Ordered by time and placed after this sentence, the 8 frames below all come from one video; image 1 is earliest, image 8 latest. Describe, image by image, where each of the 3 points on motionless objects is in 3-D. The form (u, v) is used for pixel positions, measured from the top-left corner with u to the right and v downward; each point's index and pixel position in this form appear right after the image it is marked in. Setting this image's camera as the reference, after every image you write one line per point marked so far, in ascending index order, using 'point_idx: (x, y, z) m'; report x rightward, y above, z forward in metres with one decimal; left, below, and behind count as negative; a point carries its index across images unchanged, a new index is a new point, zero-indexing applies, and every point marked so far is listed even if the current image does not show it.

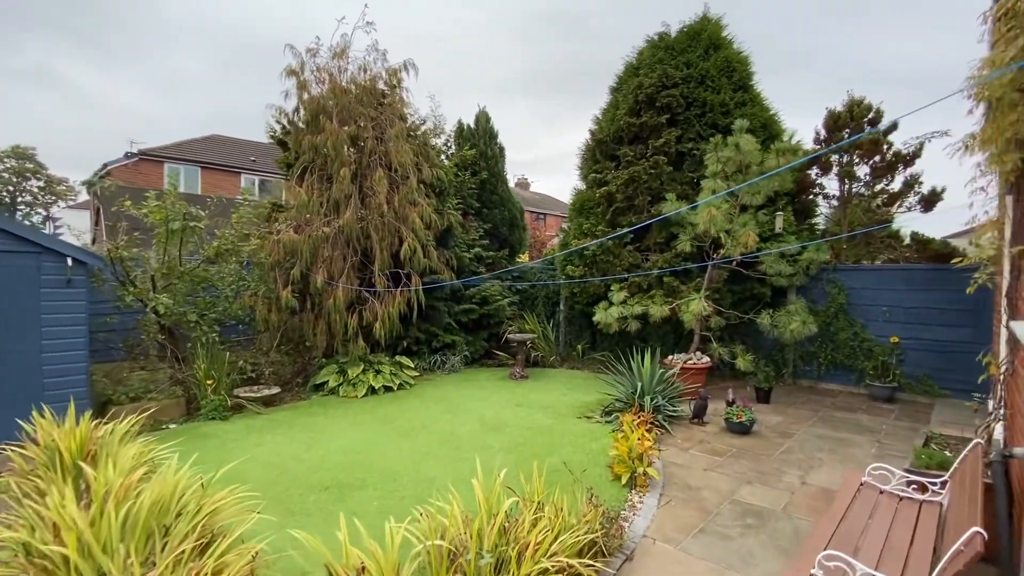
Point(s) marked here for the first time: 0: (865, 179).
0: (+4.9, +1.5, +6.7) m
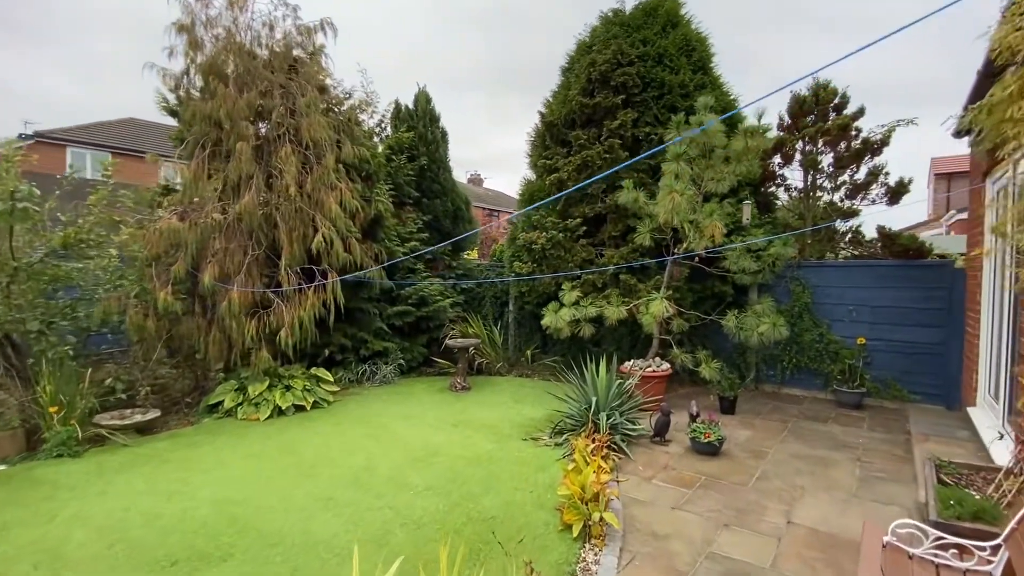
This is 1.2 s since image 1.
0: (+4.1, +1.5, +6.3) m
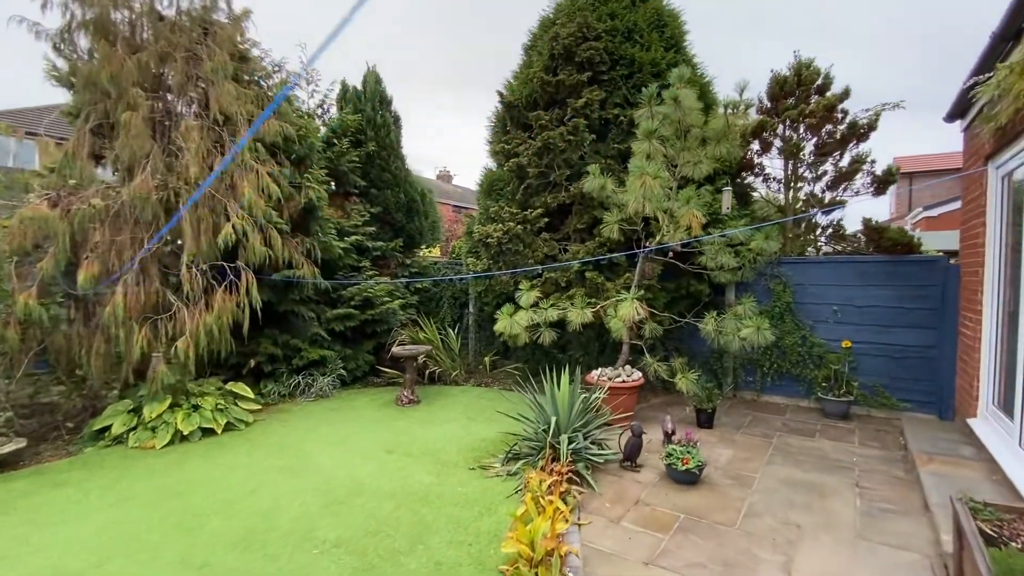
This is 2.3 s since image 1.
0: (+3.6, +1.5, +5.8) m
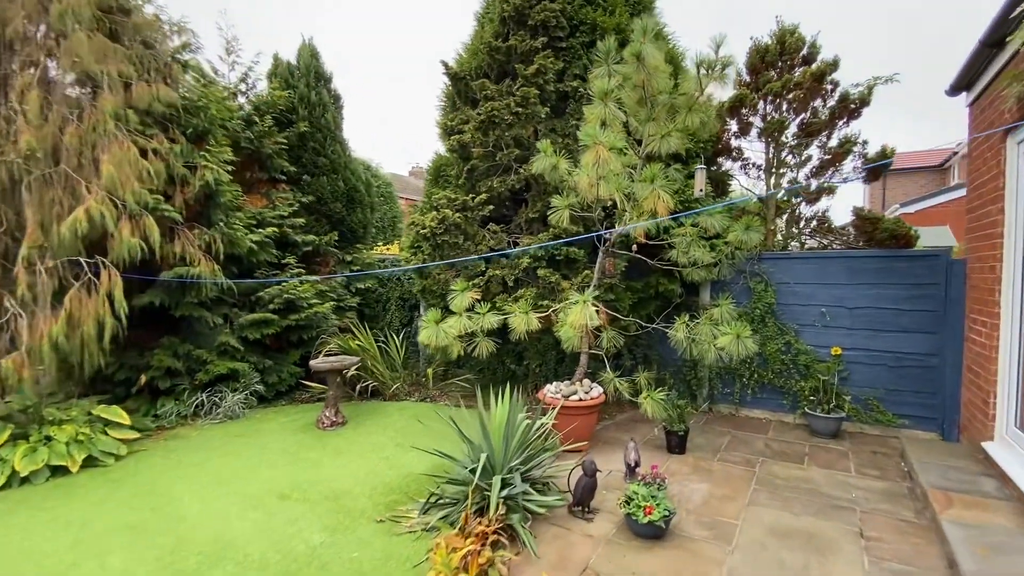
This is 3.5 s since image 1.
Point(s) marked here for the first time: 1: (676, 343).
0: (+3.0, +1.6, +5.1) m
1: (+1.3, -0.4, +3.8) m
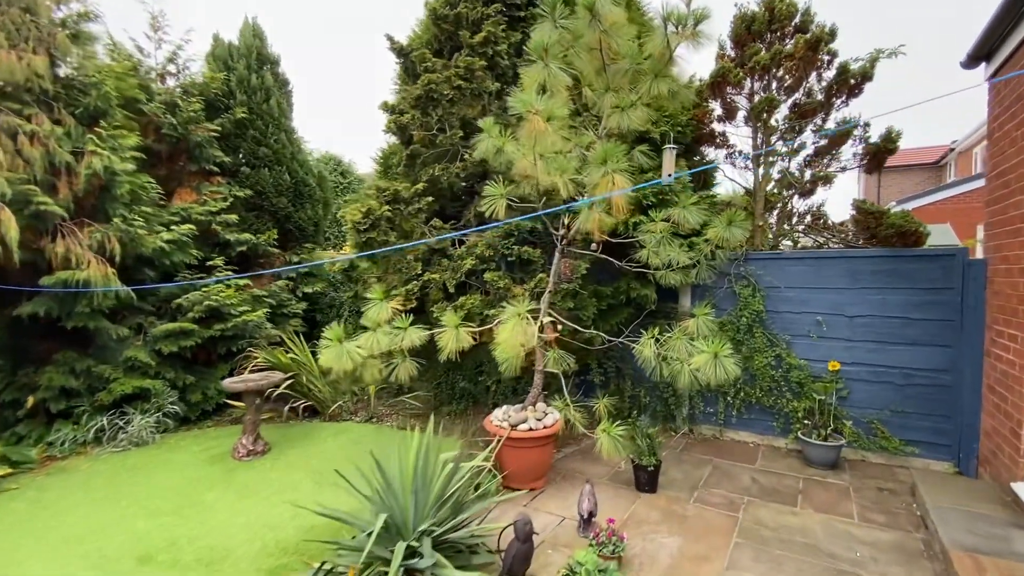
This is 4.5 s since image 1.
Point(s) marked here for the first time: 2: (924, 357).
0: (+2.5, +1.5, +4.5) m
1: (+0.9, -0.5, +3.2) m
2: (+3.1, -0.5, +3.7) m
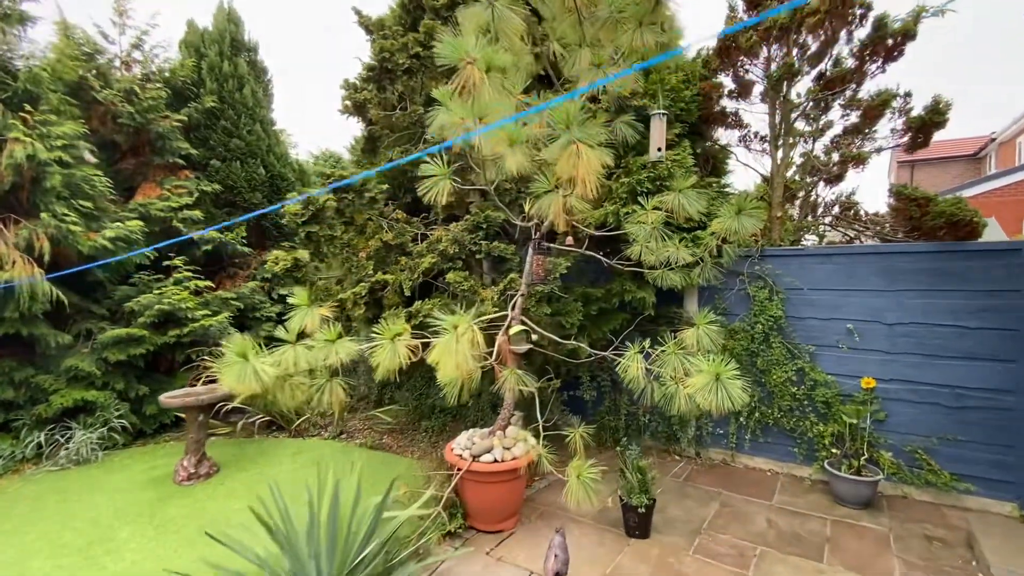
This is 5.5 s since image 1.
0: (+2.4, +1.5, +3.9) m
1: (+0.7, -0.5, +2.6) m
2: (+2.9, -0.5, +3.0) m
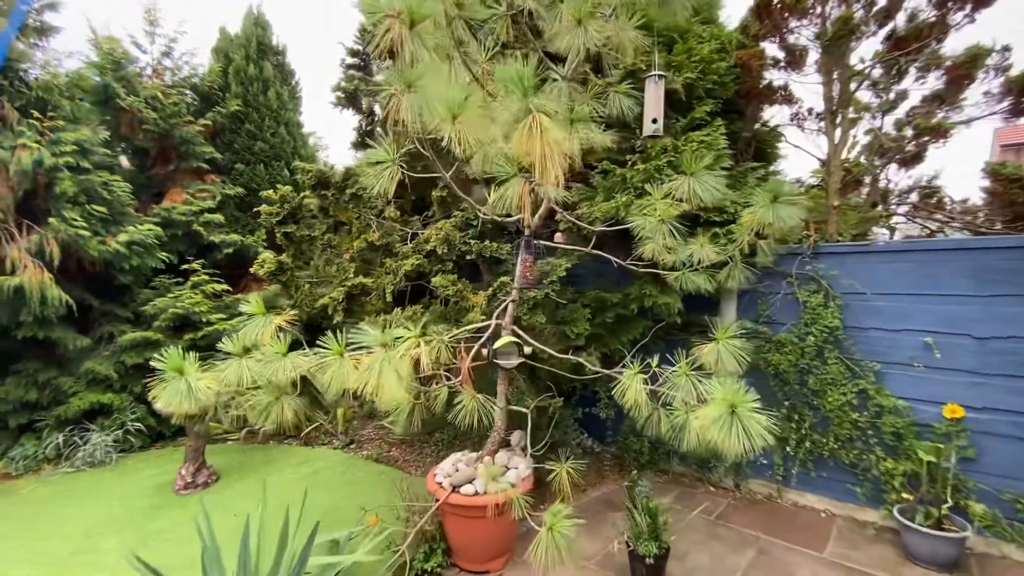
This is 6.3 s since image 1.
0: (+2.4, +1.5, +3.2) m
1: (+0.6, -0.5, +2.2) m
2: (+2.9, -0.6, +2.3) m
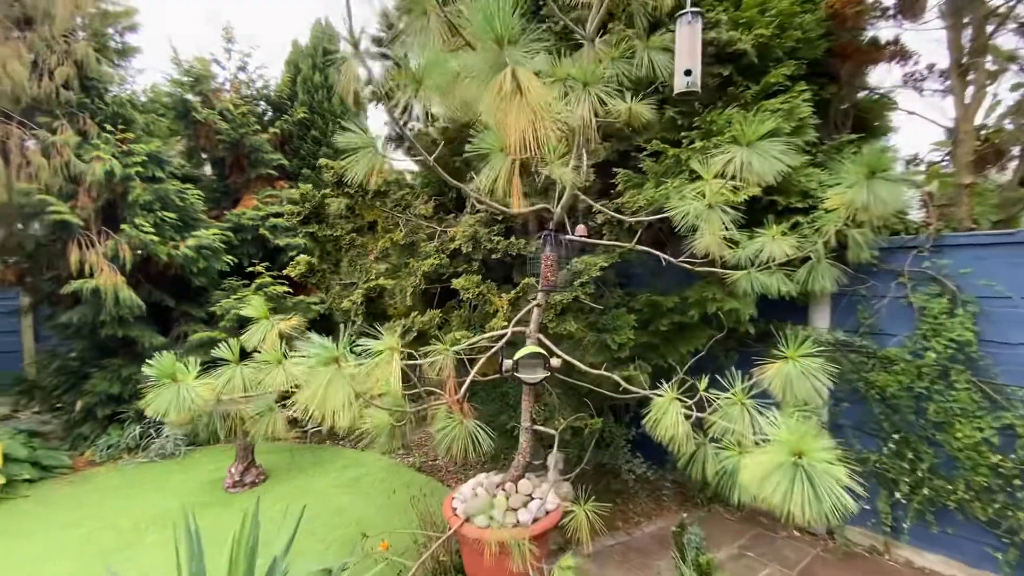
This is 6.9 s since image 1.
0: (+2.6, +1.5, +2.4) m
1: (+0.6, -0.5, +1.8) m
2: (+2.9, -0.6, +1.5) m
